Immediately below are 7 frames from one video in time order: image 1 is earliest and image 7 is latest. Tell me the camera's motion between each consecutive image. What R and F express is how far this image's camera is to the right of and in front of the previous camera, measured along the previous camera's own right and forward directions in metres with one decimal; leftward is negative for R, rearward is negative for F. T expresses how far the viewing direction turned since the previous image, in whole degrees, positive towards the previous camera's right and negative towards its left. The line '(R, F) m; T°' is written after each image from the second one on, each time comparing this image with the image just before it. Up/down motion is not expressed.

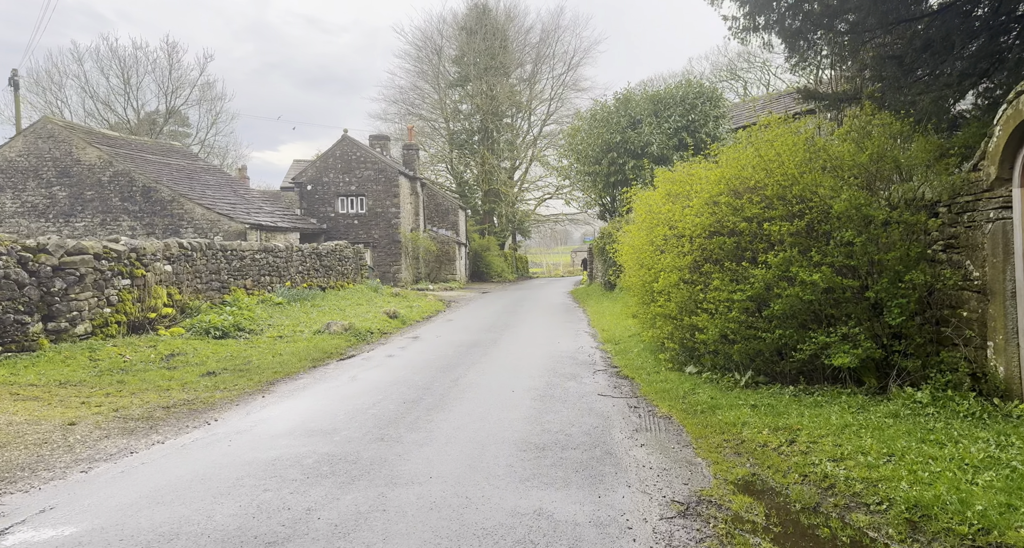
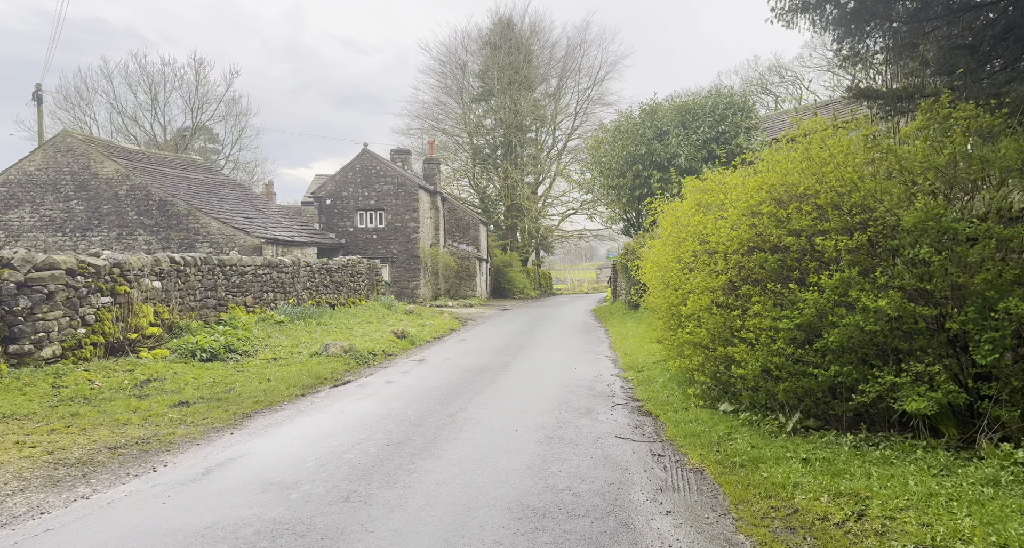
(+0.2, +1.1) m; -2°
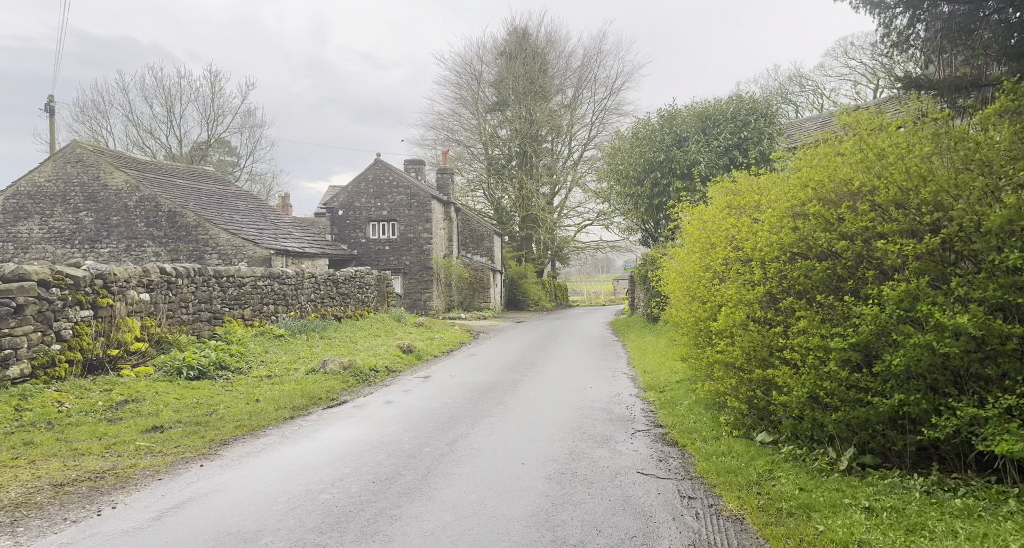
(+0.1, +0.9) m; -1°
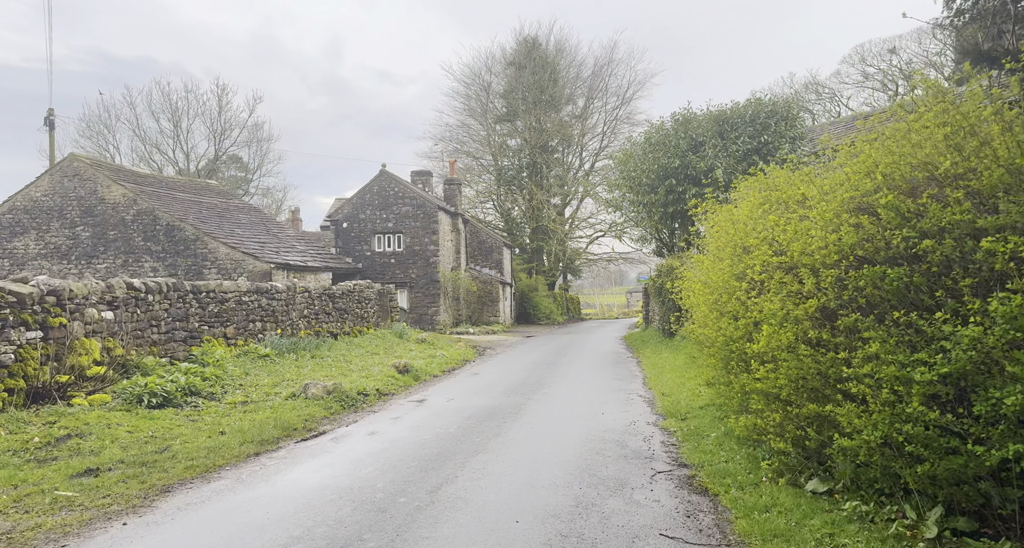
(+0.2, +1.2) m; -1°
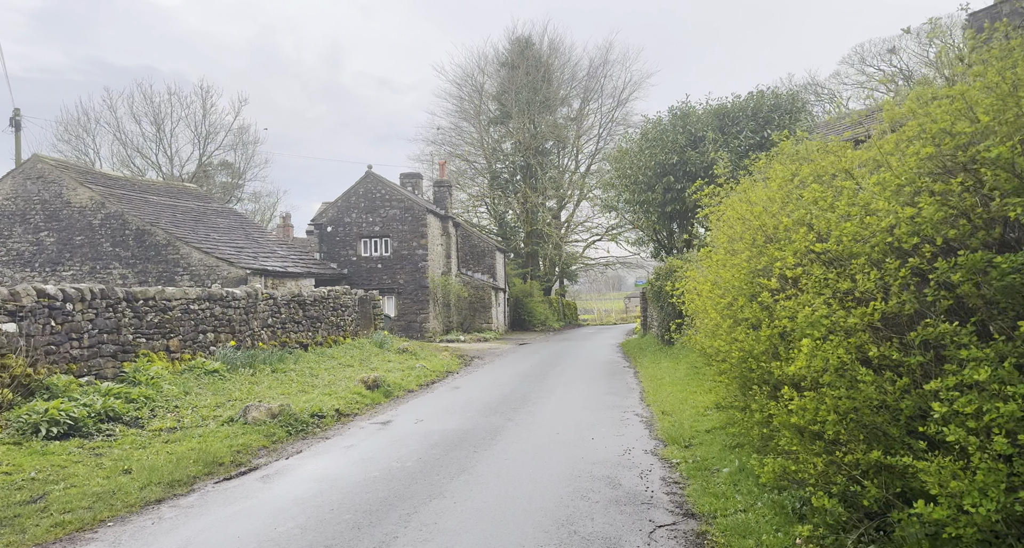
(+0.3, +1.5) m; 0°
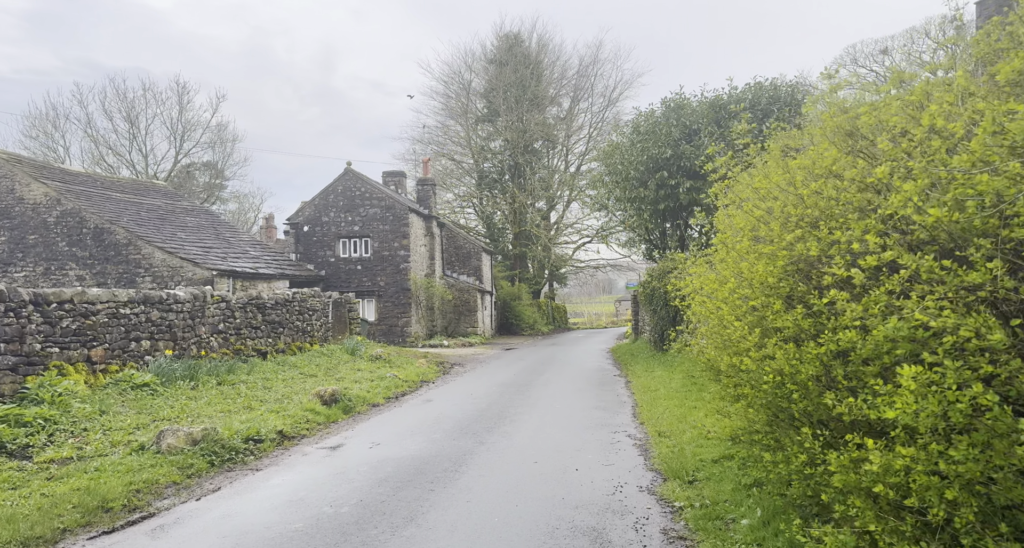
(+0.2, +1.5) m; +1°
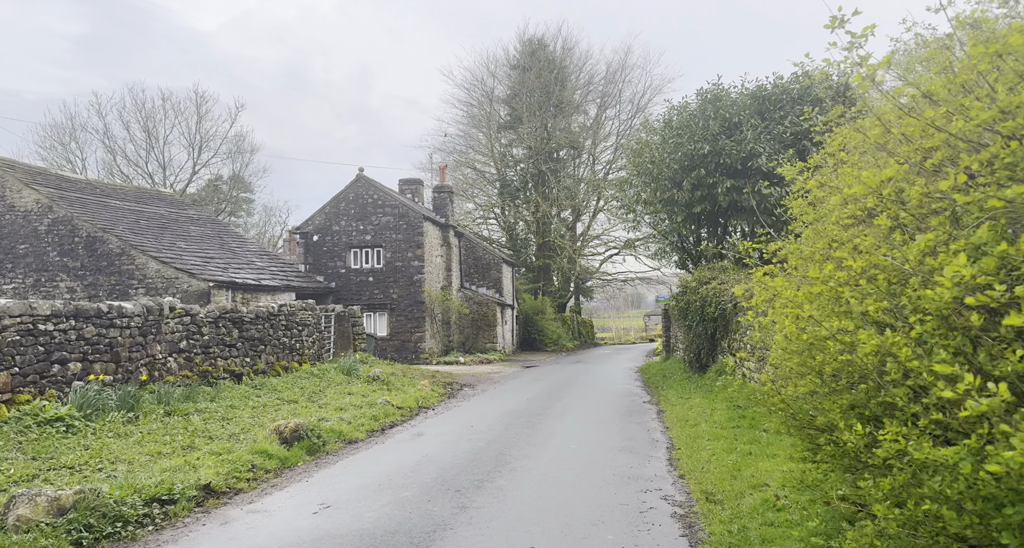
(+0.3, +2.3) m; -2°
